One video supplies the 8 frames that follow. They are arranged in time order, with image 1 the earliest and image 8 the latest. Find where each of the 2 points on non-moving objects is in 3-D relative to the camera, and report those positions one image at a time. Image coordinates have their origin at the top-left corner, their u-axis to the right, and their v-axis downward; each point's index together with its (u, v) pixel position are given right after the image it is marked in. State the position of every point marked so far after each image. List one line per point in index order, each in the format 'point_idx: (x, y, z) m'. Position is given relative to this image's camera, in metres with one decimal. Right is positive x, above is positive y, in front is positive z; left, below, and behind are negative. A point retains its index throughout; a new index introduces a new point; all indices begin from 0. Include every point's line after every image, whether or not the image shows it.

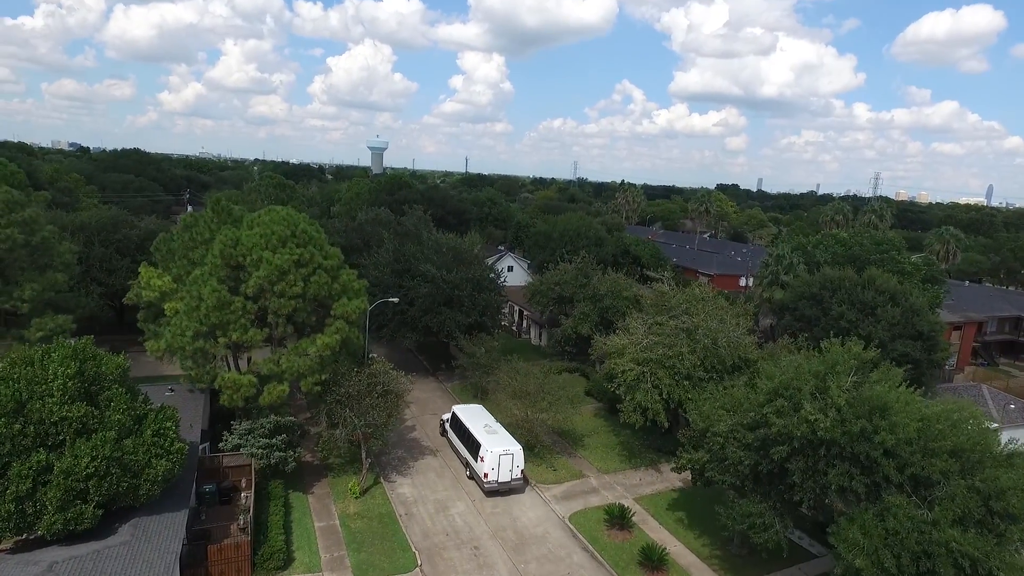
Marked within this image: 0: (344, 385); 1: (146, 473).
0: (-5.1, -3.0, +18.9) m
1: (-8.0, -4.0, +13.5) m
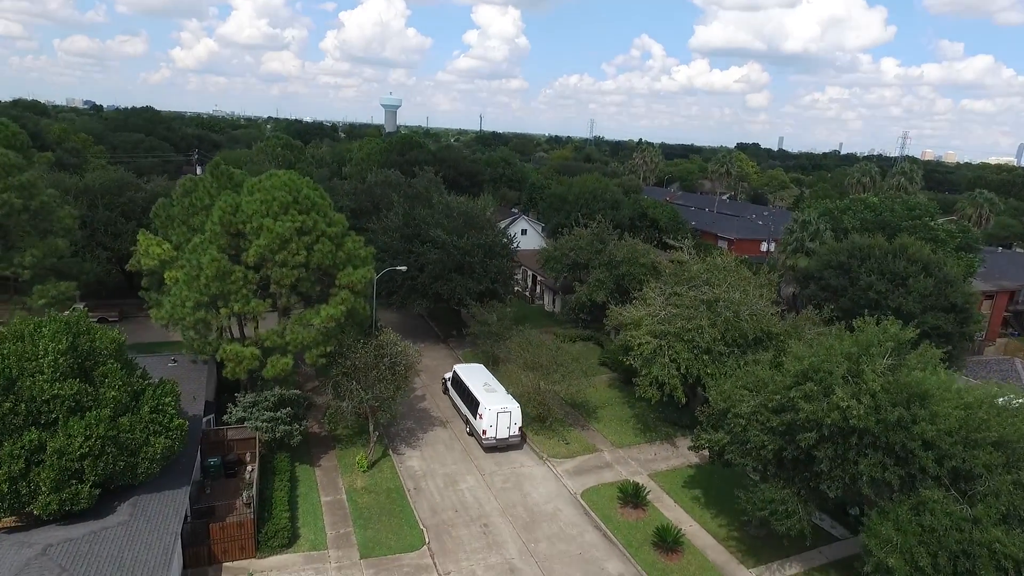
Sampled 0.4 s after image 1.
0: (-4.8, -2.1, +18.3) m
1: (-7.8, -3.4, +13.1) m
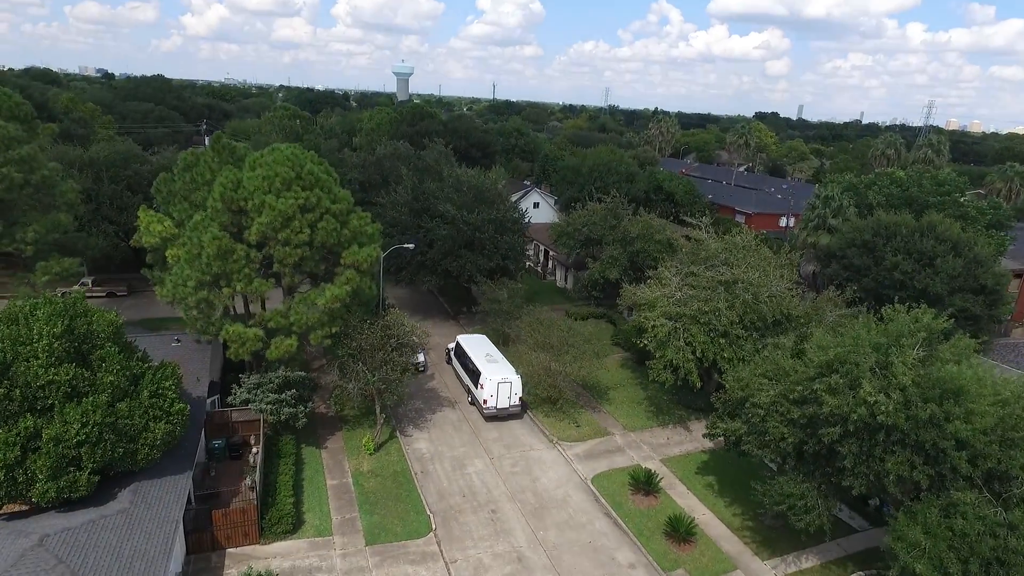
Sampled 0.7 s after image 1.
0: (-4.5, -1.5, +17.9) m
1: (-7.6, -3.1, +12.8) m
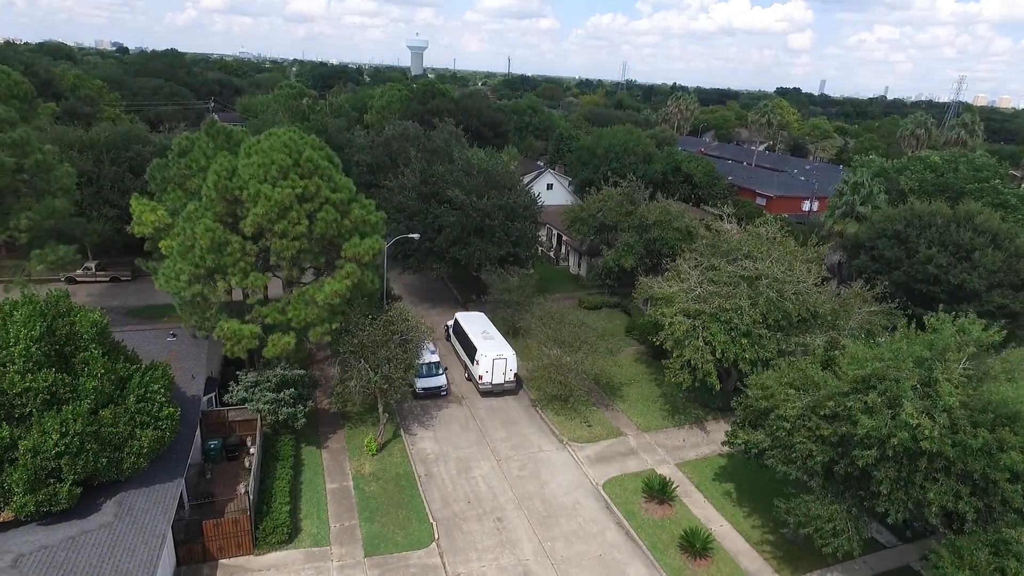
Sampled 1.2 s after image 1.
0: (-4.2, -1.3, +17.1) m
1: (-7.5, -3.1, +12.1) m
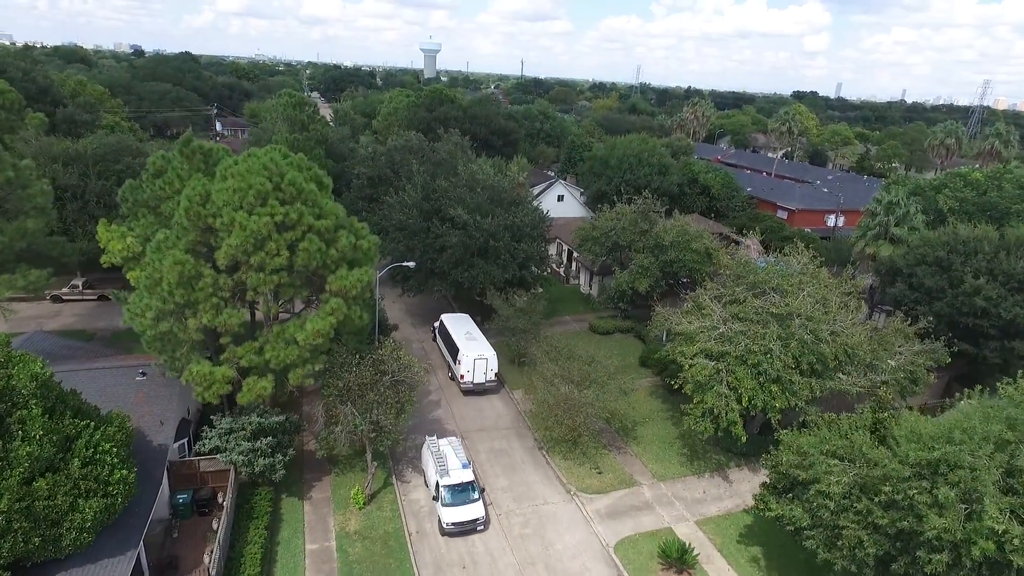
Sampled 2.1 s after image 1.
0: (-4.2, -2.2, +15.5) m
1: (-7.5, -3.9, +10.6) m
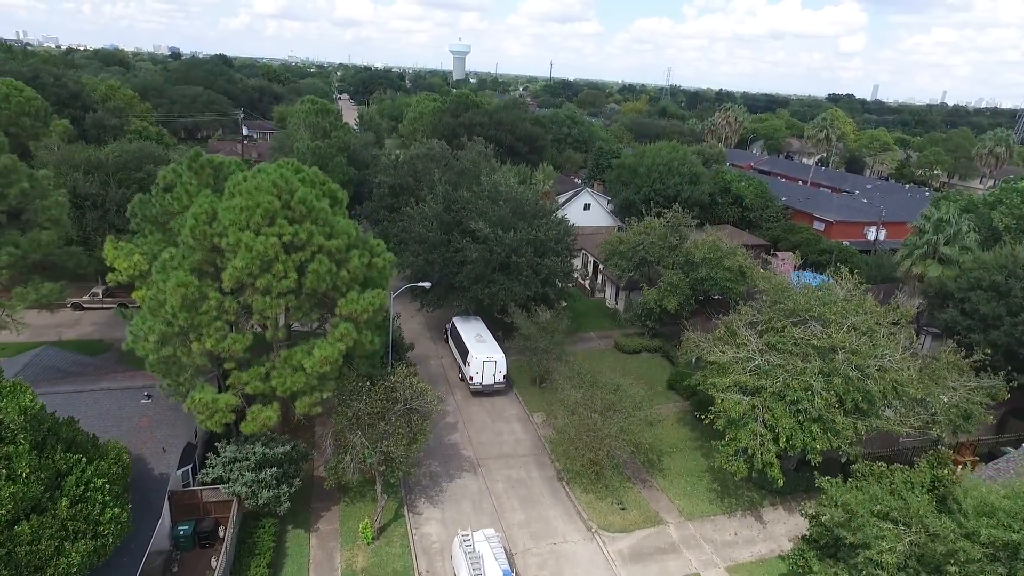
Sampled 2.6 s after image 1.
0: (-3.8, -2.8, +14.7) m
1: (-7.3, -4.4, +9.9) m
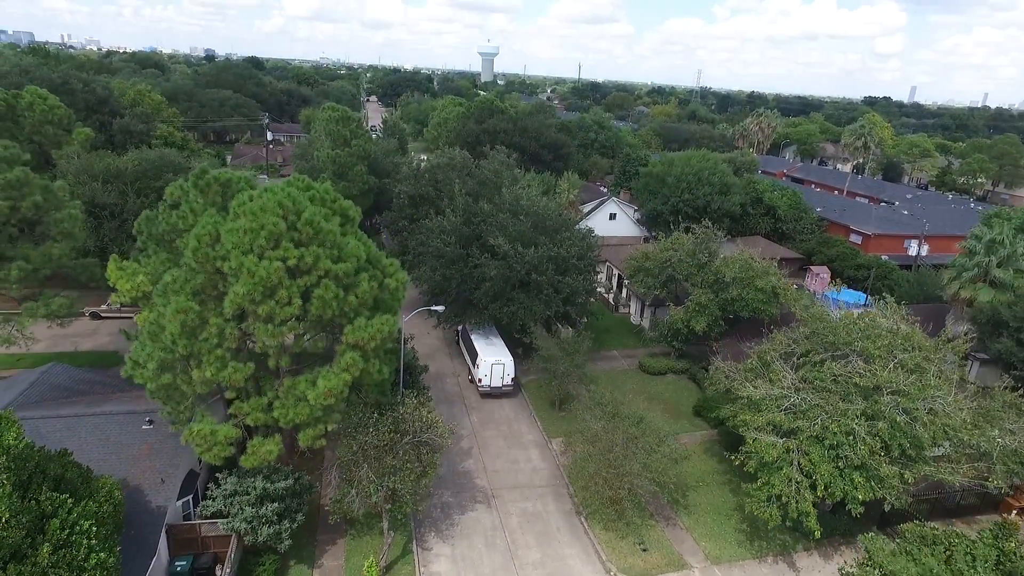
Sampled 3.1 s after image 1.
0: (-3.4, -3.3, +14.0) m
1: (-7.2, -4.9, +9.3) m
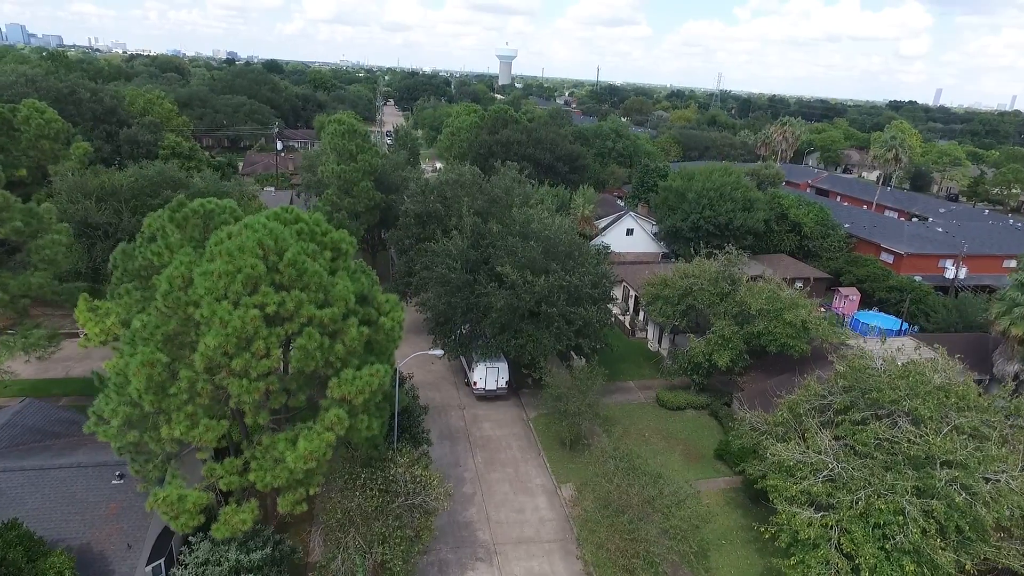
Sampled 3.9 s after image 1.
0: (-3.4, -4.3, +12.6) m
1: (-7.3, -5.9, +8.1) m
